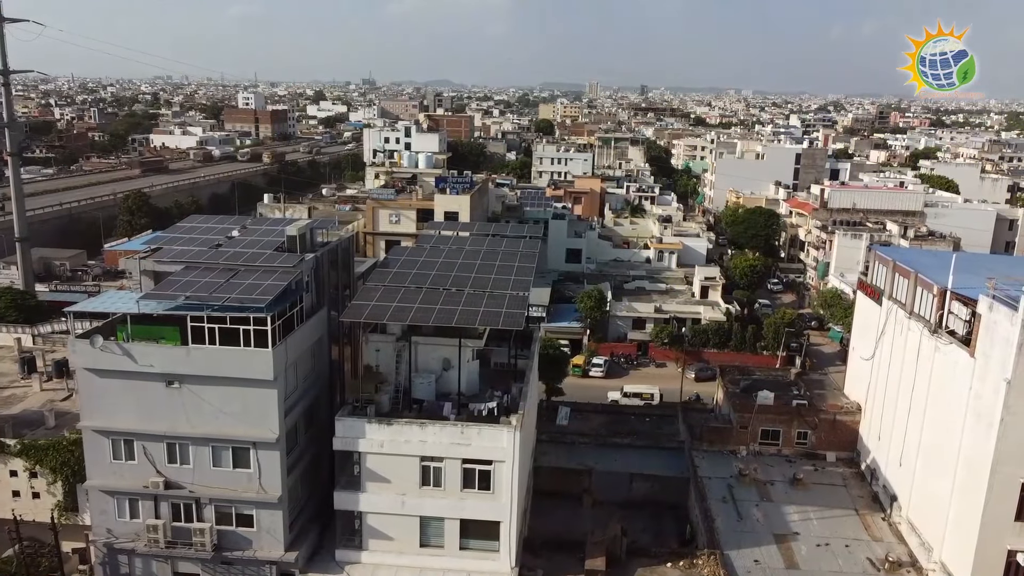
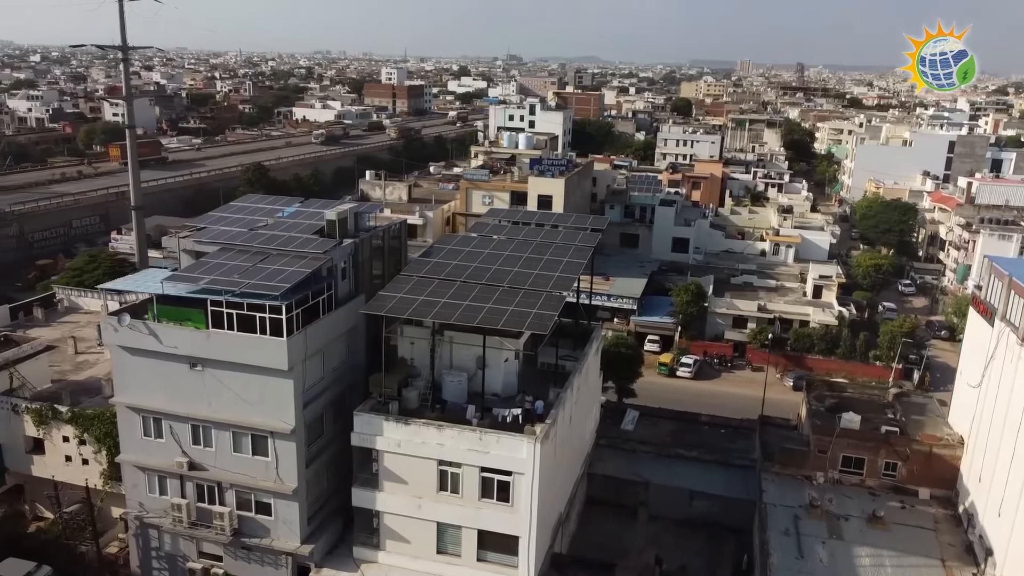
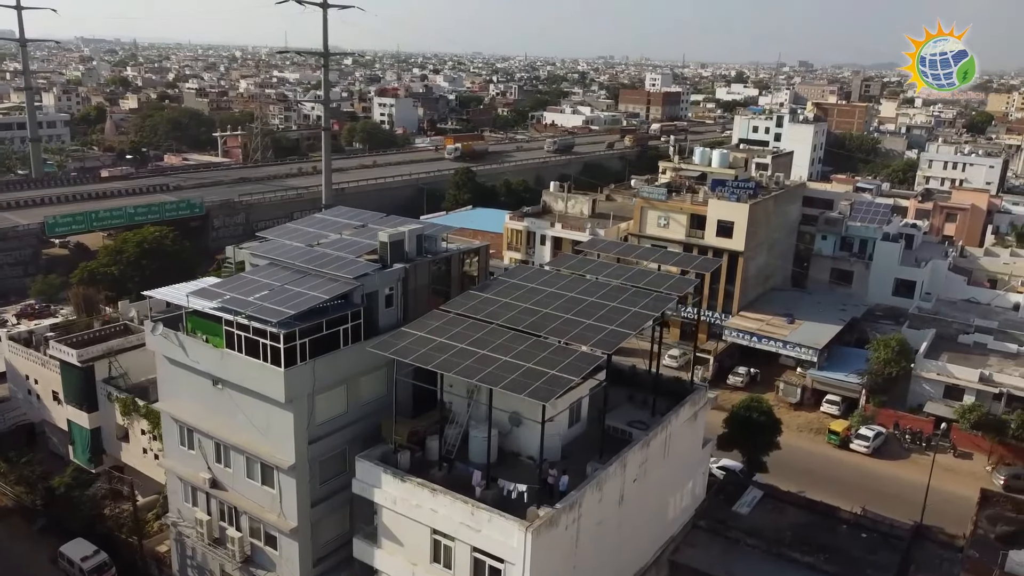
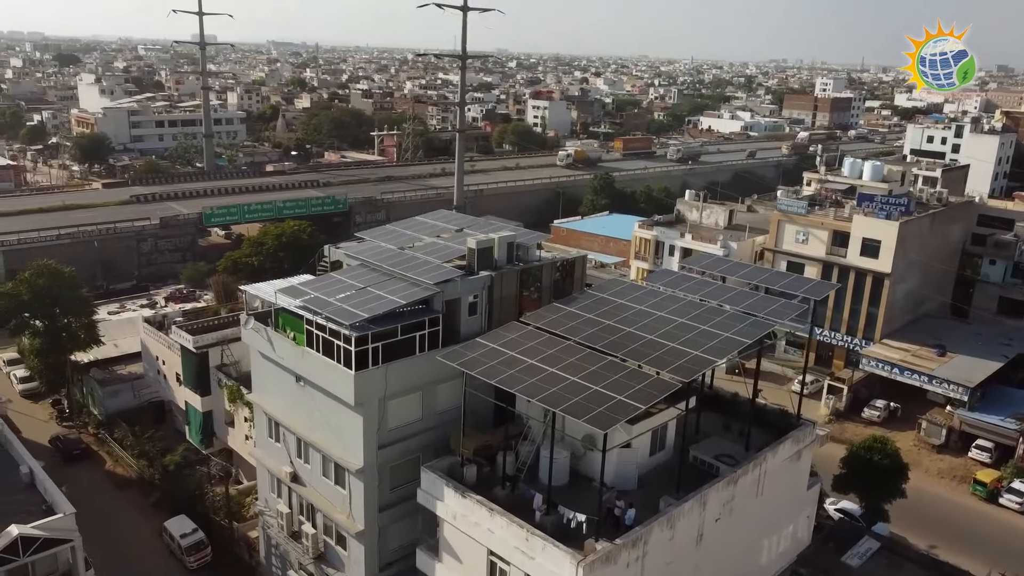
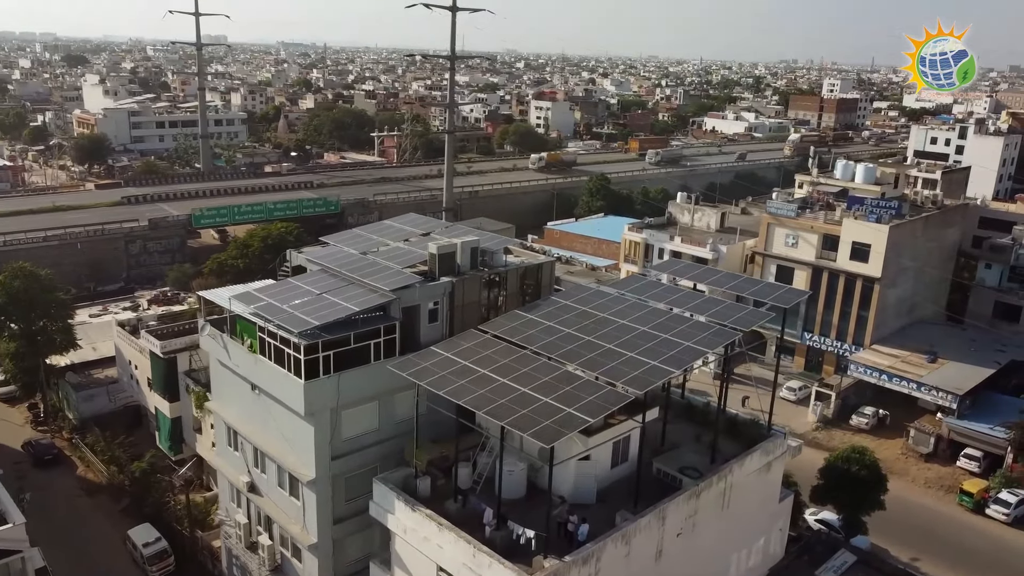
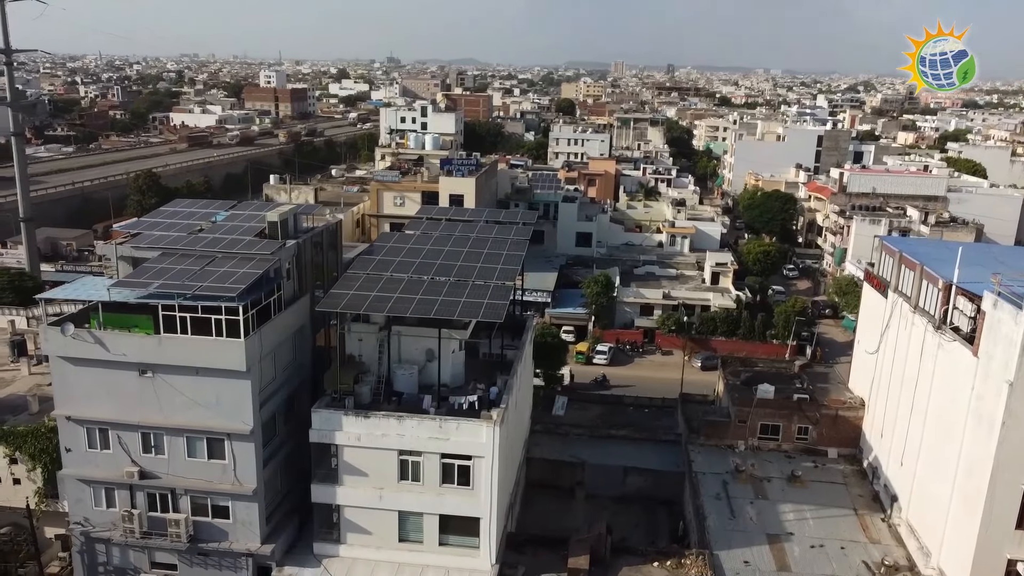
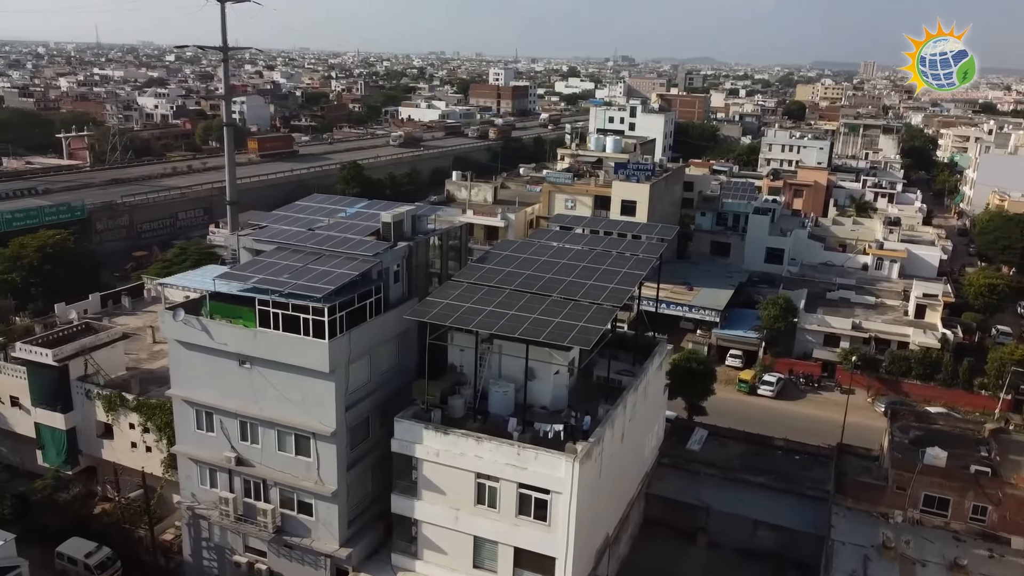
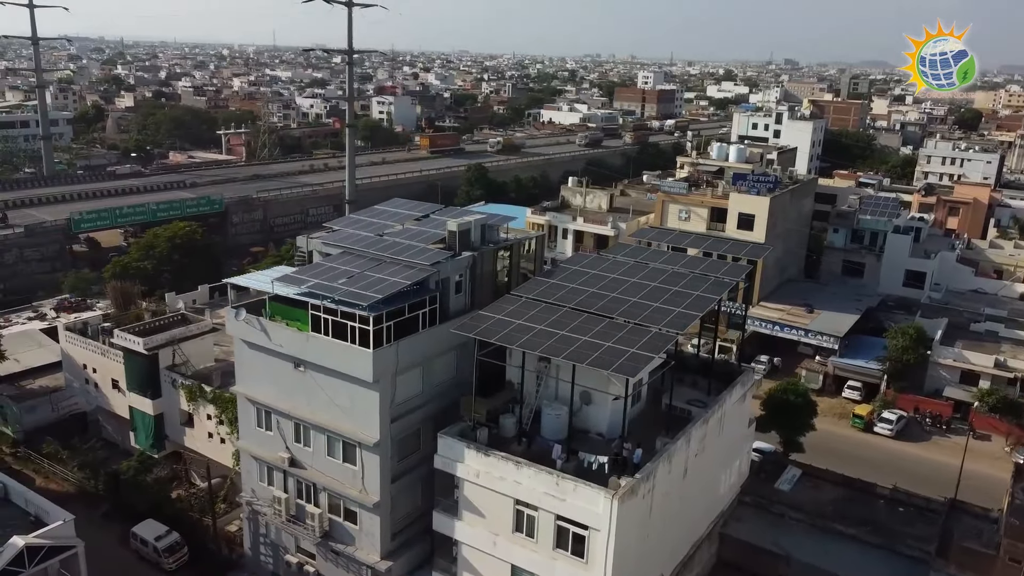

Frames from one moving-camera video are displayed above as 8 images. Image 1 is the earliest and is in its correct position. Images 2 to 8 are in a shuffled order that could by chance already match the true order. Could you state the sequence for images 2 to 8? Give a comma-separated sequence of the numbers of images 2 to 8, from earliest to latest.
6, 2, 7, 8, 3, 4, 5
